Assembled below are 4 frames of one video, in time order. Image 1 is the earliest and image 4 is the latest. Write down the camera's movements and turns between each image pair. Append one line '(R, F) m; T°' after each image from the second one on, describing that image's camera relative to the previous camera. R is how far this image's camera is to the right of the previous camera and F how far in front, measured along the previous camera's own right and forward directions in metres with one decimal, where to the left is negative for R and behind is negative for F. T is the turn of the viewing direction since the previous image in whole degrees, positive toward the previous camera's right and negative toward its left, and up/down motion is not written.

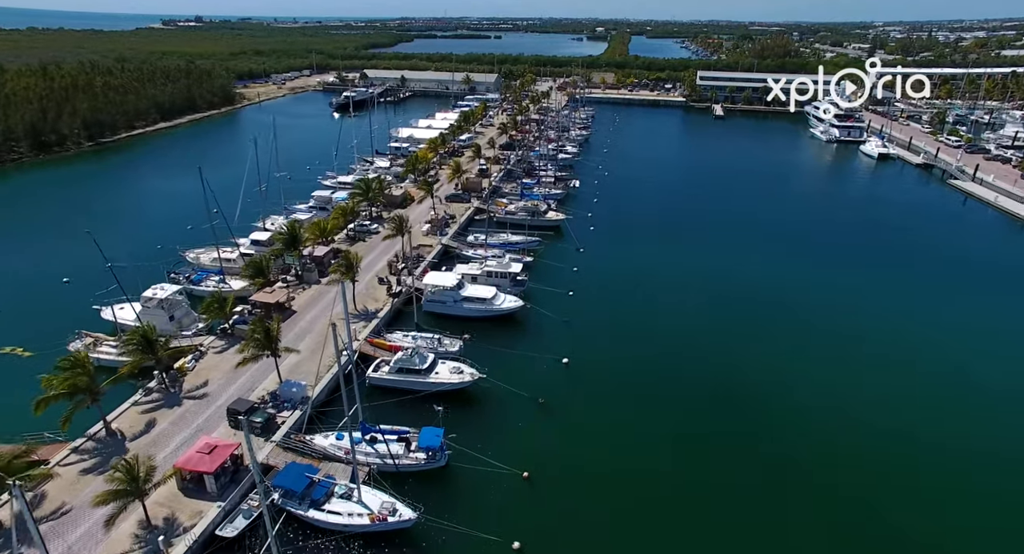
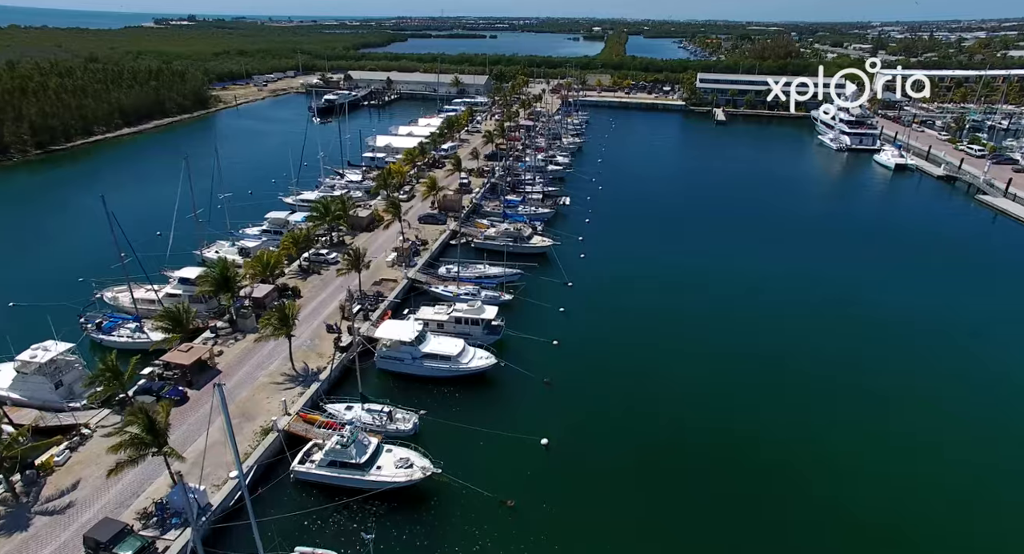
(+1.4, +6.8) m; 0°
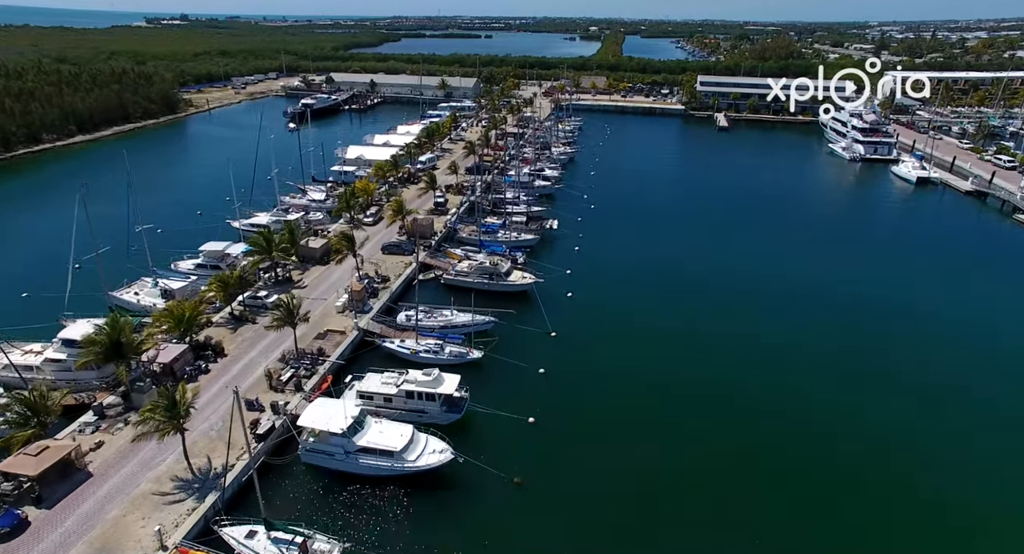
(+1.5, +7.3) m; 0°
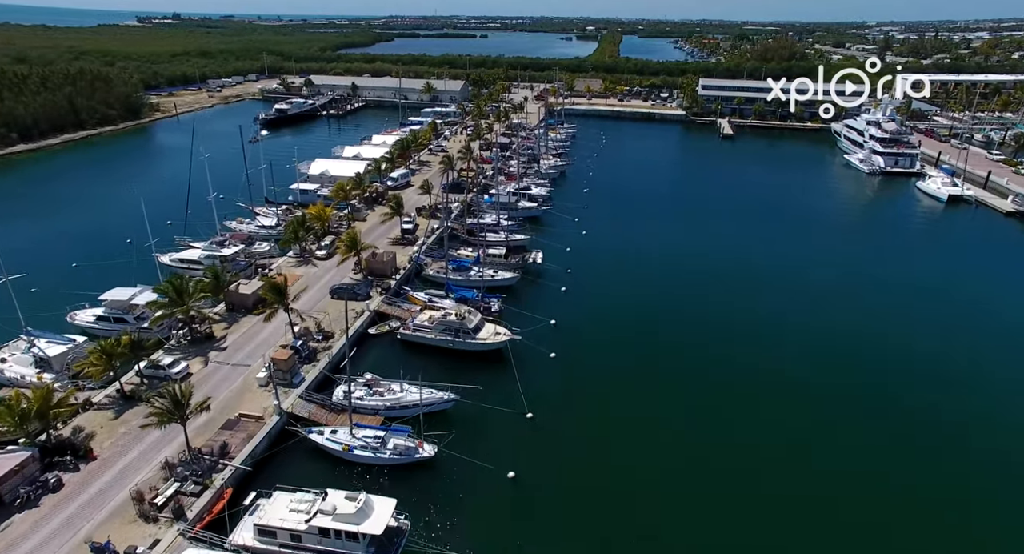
(+1.5, +8.0) m; 0°
